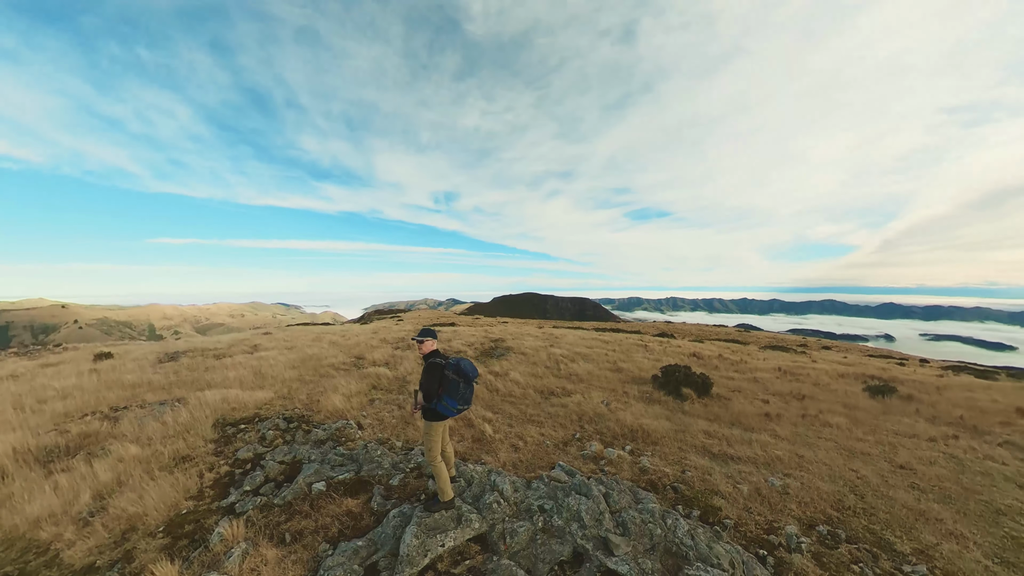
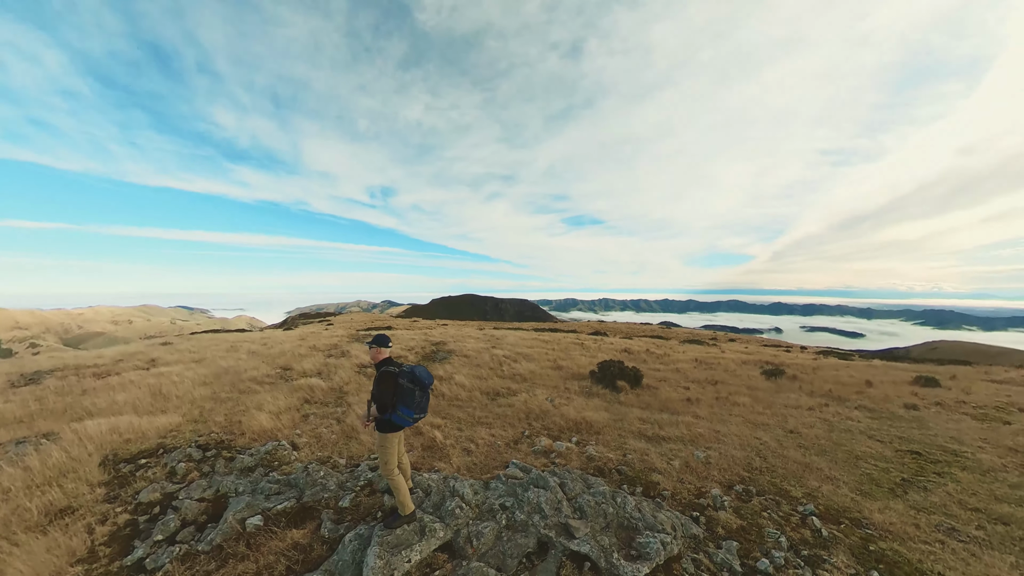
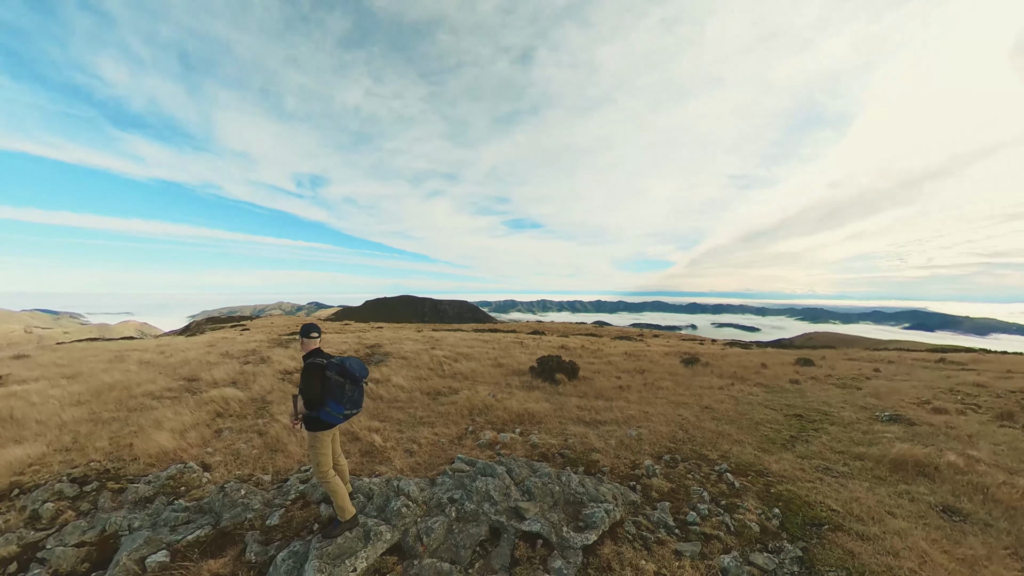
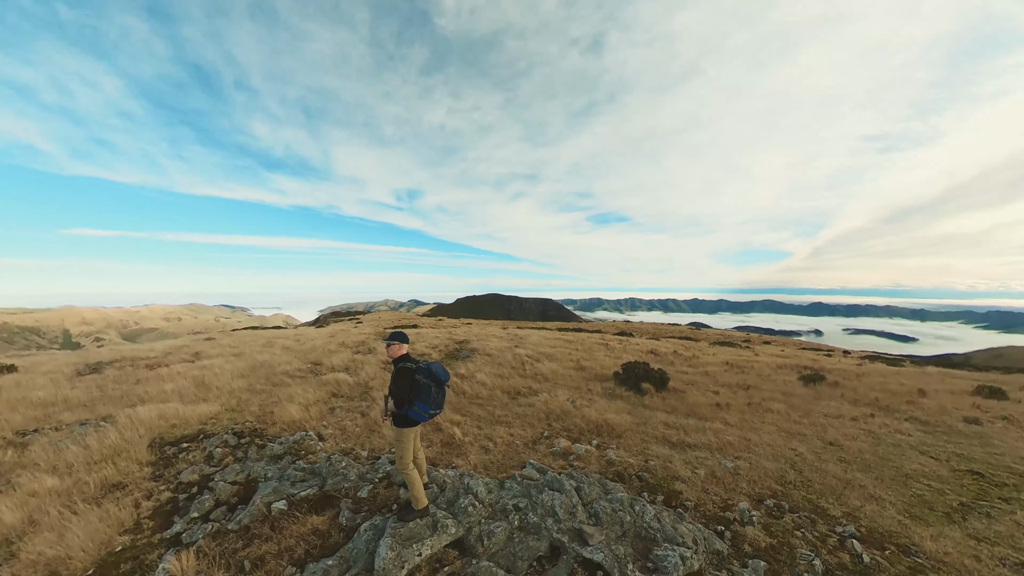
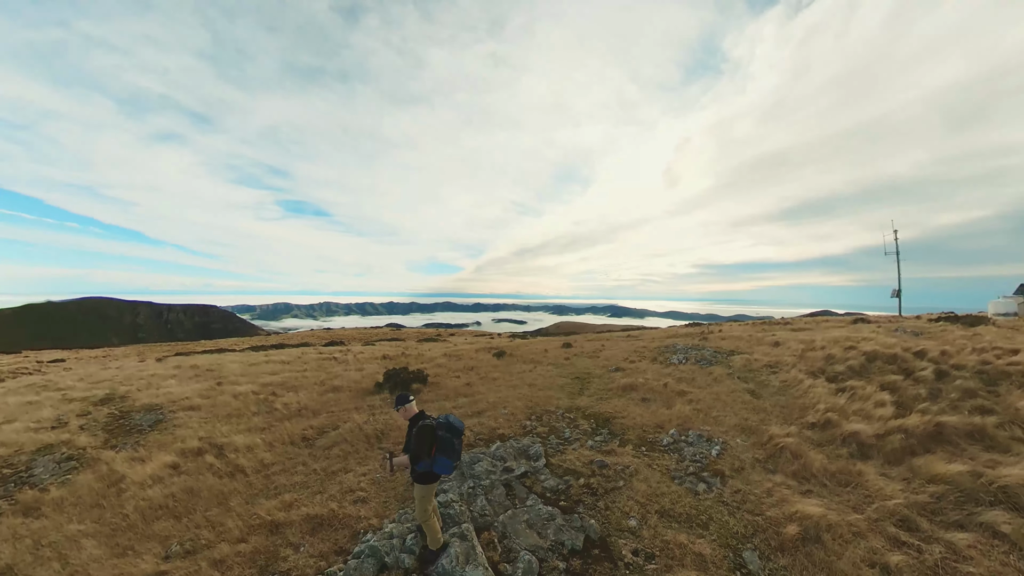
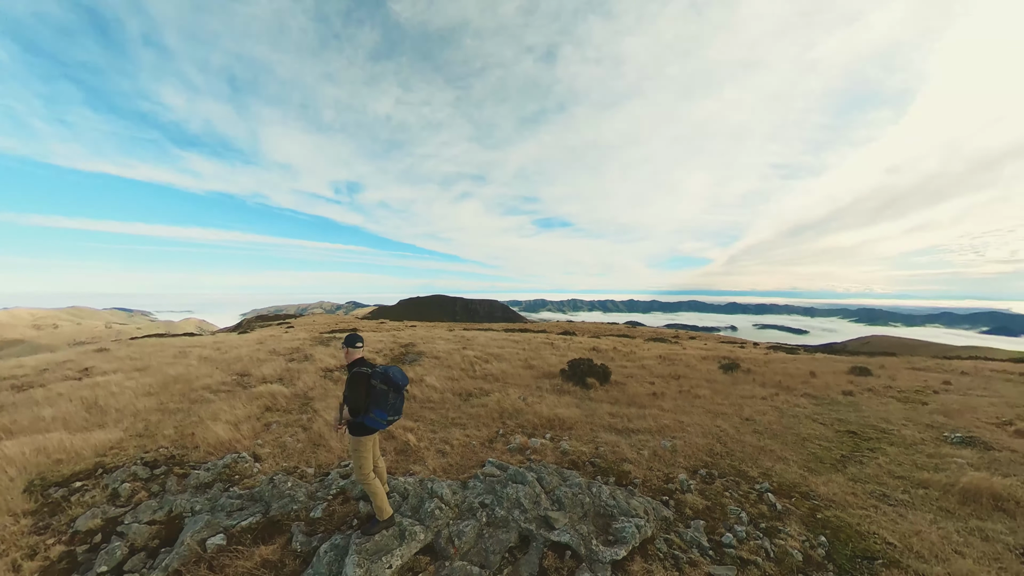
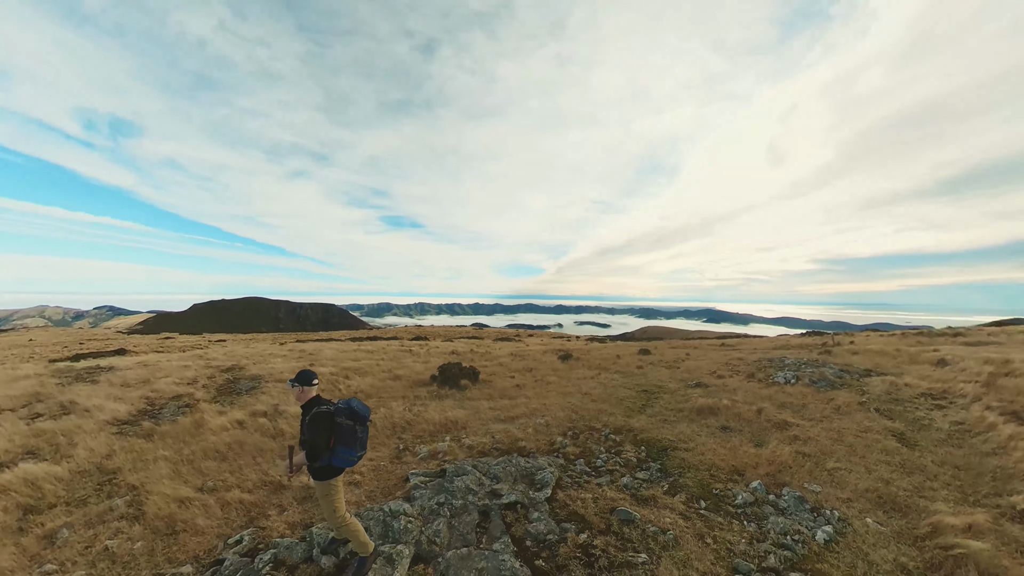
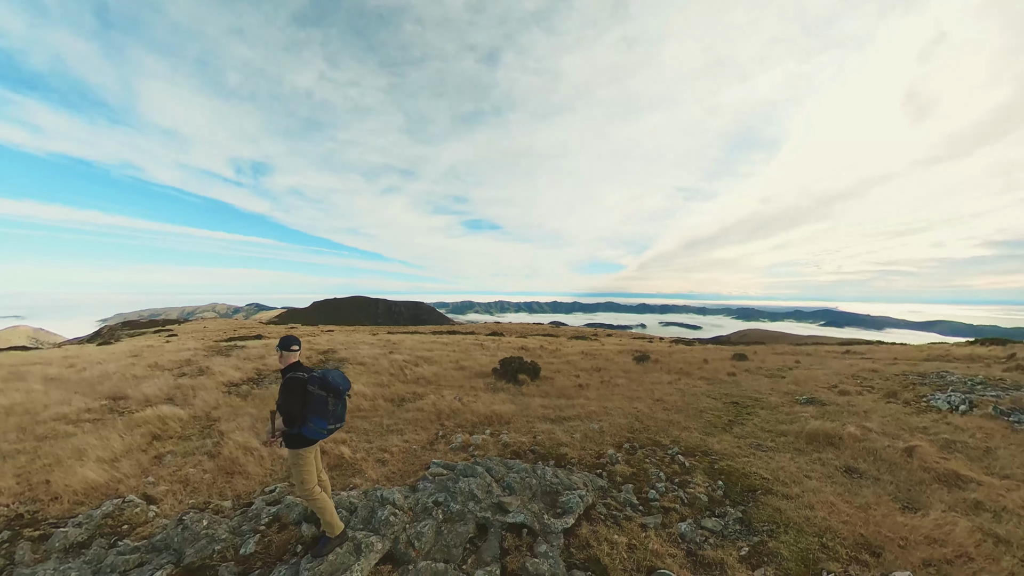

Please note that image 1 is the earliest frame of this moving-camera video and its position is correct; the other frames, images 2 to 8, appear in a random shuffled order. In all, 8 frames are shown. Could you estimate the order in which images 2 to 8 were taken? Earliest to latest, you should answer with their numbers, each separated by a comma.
4, 2, 6, 3, 8, 7, 5
